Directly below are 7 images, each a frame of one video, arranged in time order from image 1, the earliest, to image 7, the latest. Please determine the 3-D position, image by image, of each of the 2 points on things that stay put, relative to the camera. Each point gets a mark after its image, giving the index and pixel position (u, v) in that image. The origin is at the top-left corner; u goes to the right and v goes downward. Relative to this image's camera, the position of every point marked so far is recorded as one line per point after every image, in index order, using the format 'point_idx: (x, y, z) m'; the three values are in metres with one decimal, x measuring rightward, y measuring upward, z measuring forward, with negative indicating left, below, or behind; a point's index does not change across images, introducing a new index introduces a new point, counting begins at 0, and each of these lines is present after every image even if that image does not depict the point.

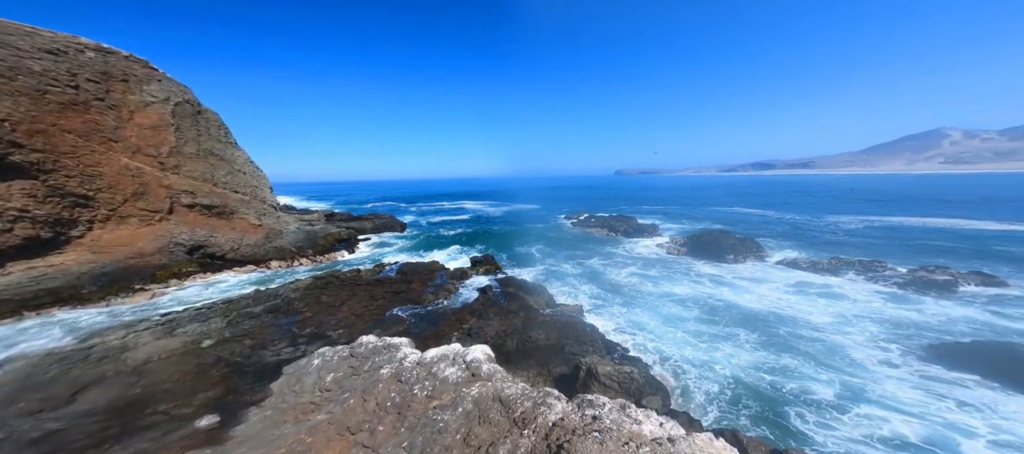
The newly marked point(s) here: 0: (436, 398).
0: (-1.6, -3.3, +6.5) m
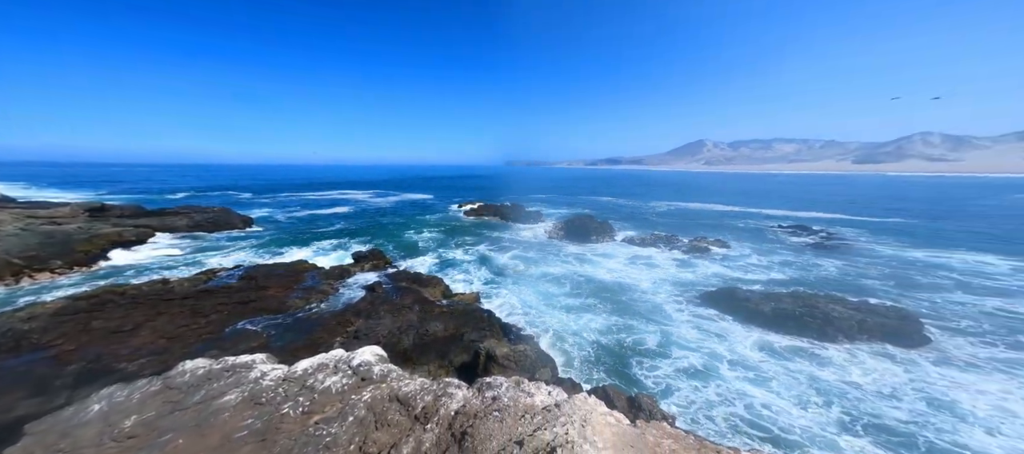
0: (-3.2, -3.3, +5.8) m
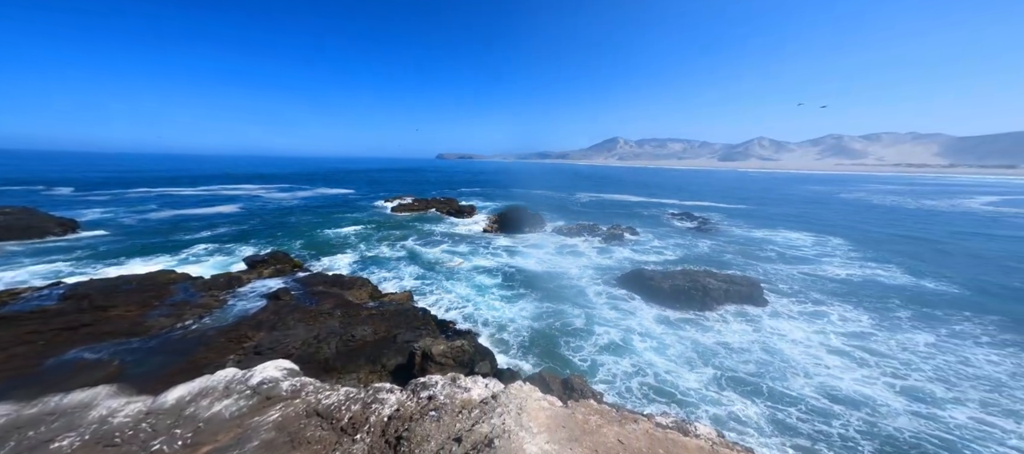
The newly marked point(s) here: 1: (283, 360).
0: (-4.2, -3.3, +5.0) m
1: (-6.5, -3.6, +9.2) m
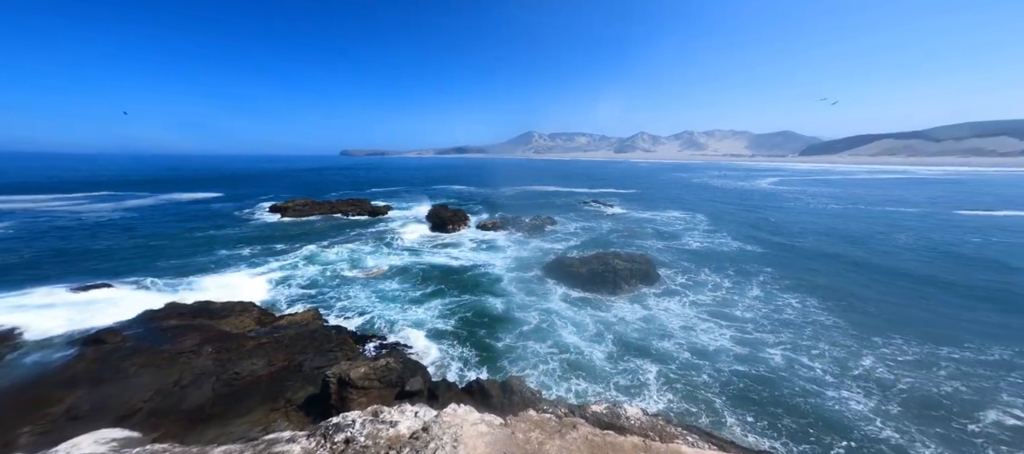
0: (-4.8, -3.8, +3.1) m
1: (-7.9, -4.1, +6.6) m
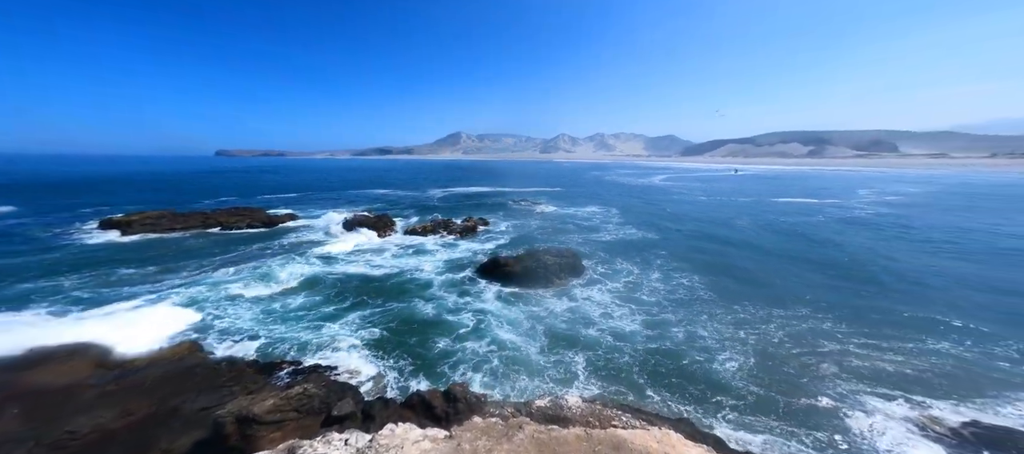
0: (-5.0, -4.0, +1.8) m
1: (-8.8, -4.6, +4.6) m
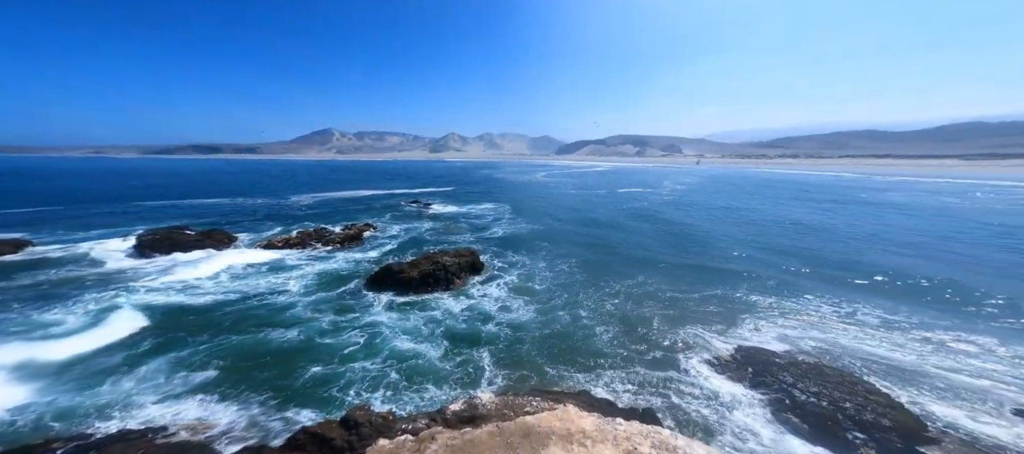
0: (-5.0, -4.4, +0.3) m
1: (-9.4, -5.3, +1.9) m
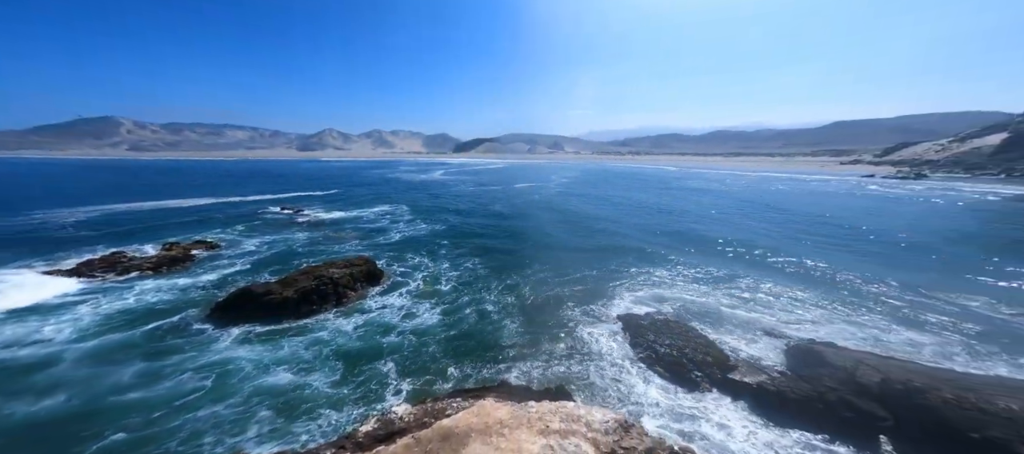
0: (-4.5, -4.8, -0.9) m
1: (-9.1, -6.0, -0.7) m
